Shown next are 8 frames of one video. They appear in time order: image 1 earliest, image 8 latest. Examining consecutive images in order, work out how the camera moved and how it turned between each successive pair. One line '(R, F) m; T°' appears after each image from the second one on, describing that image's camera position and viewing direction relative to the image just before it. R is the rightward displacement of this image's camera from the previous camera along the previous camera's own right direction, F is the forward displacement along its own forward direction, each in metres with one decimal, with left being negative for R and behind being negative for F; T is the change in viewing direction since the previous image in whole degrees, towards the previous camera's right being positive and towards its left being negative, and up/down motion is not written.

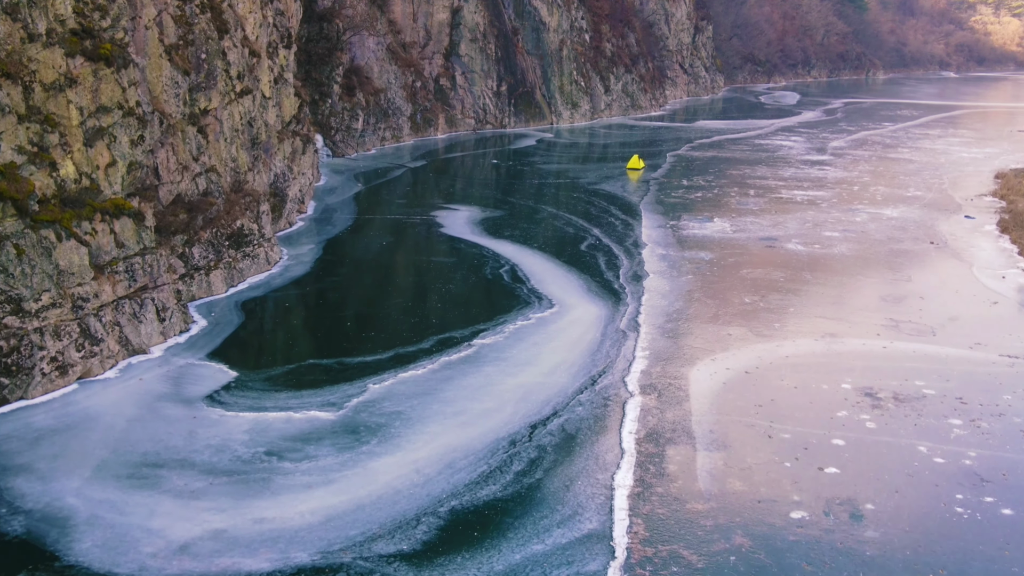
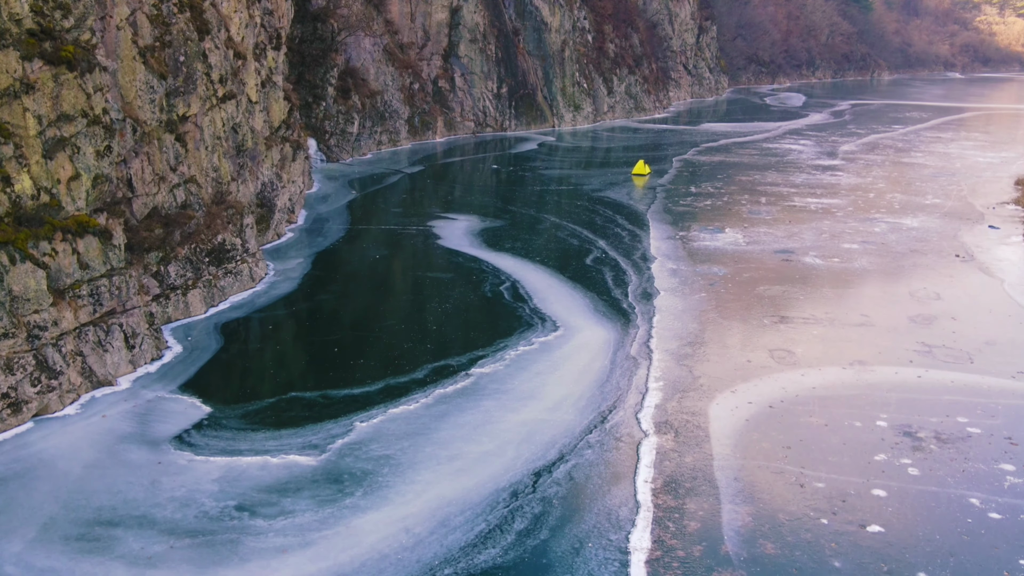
(0.0, +1.1) m; 0°
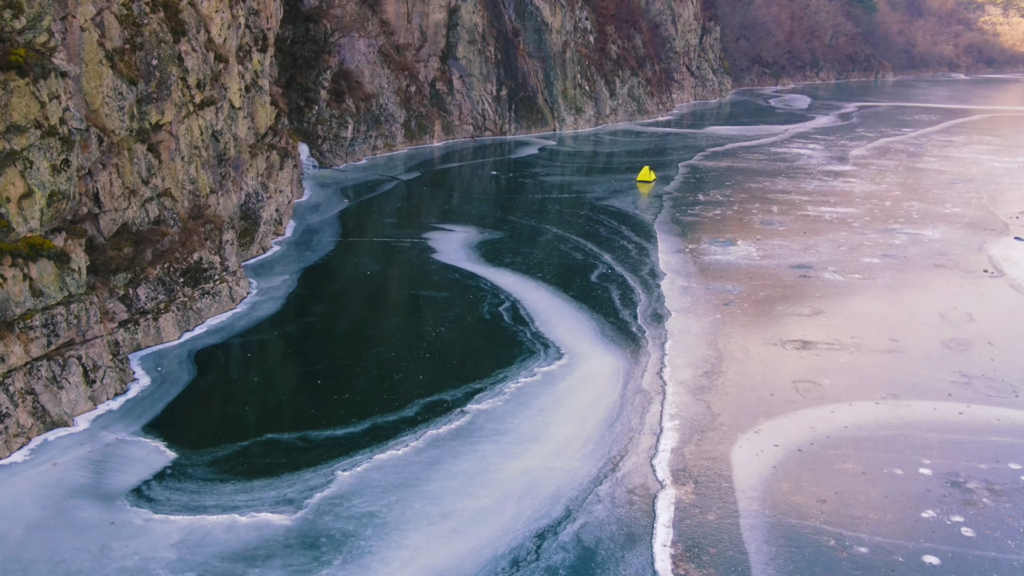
(0.0, +1.2) m; 0°
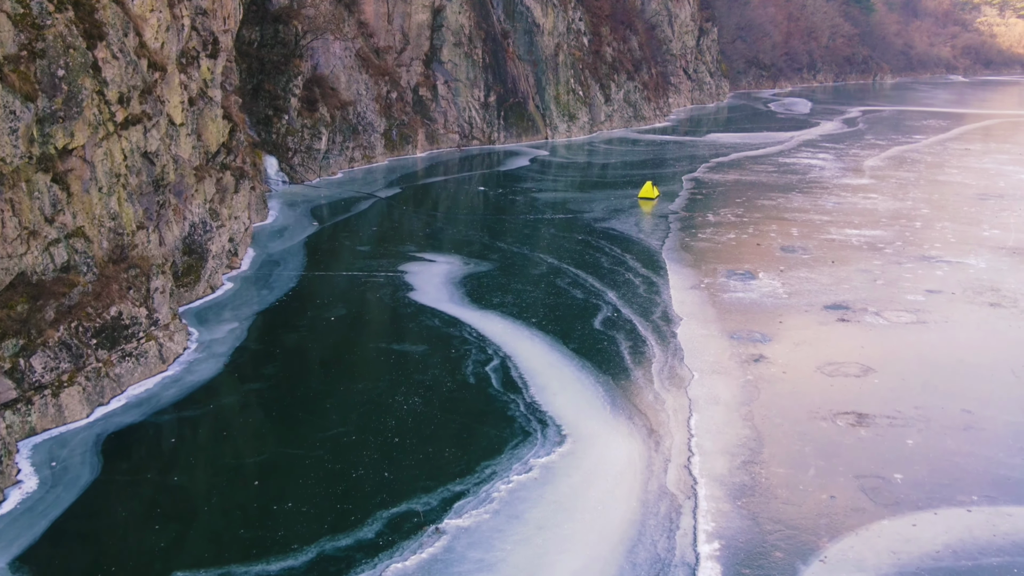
(0.0, +2.6) m; +1°
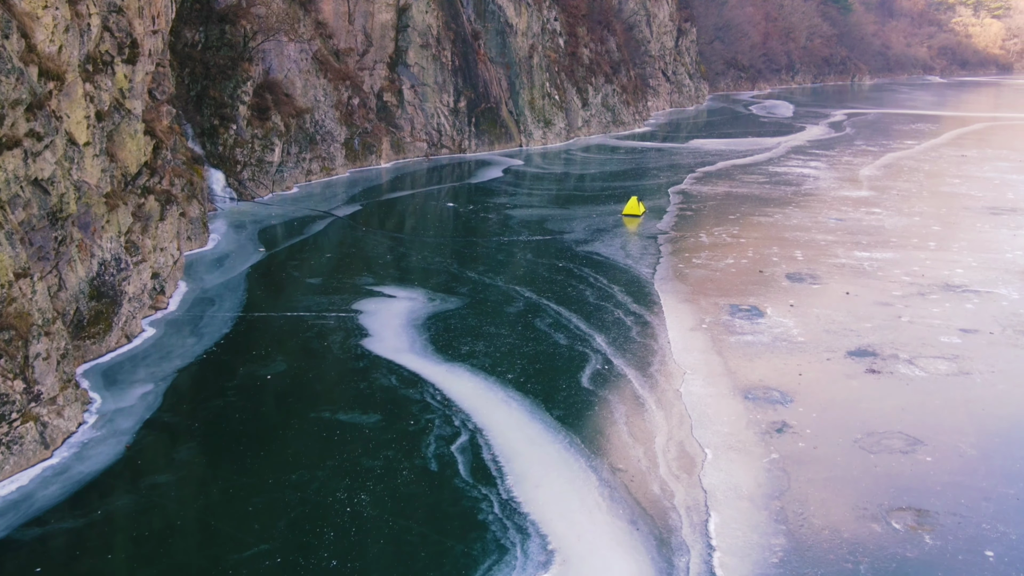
(0.0, +2.4) m; +2°
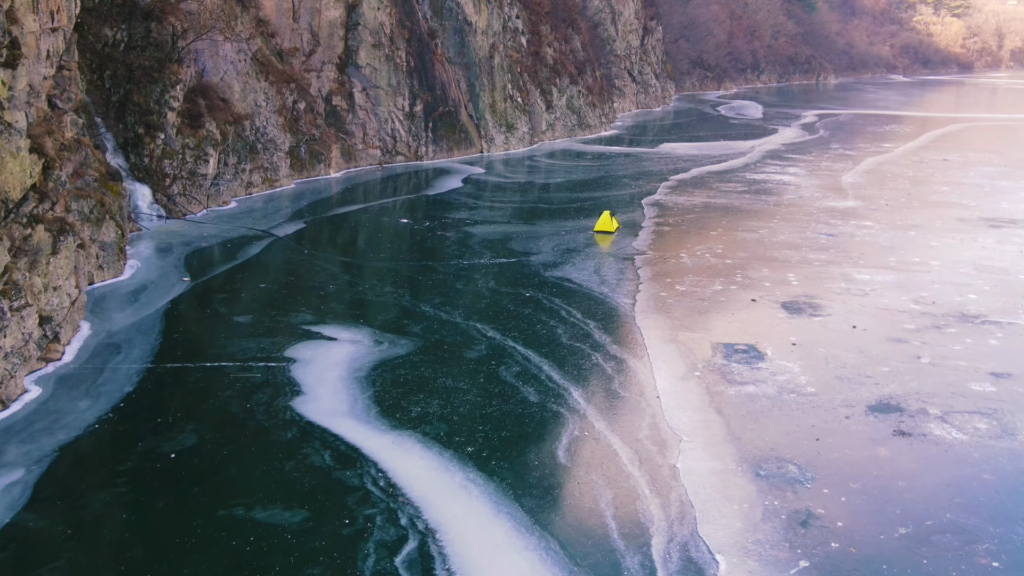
(0.0, +2.2) m; +2°
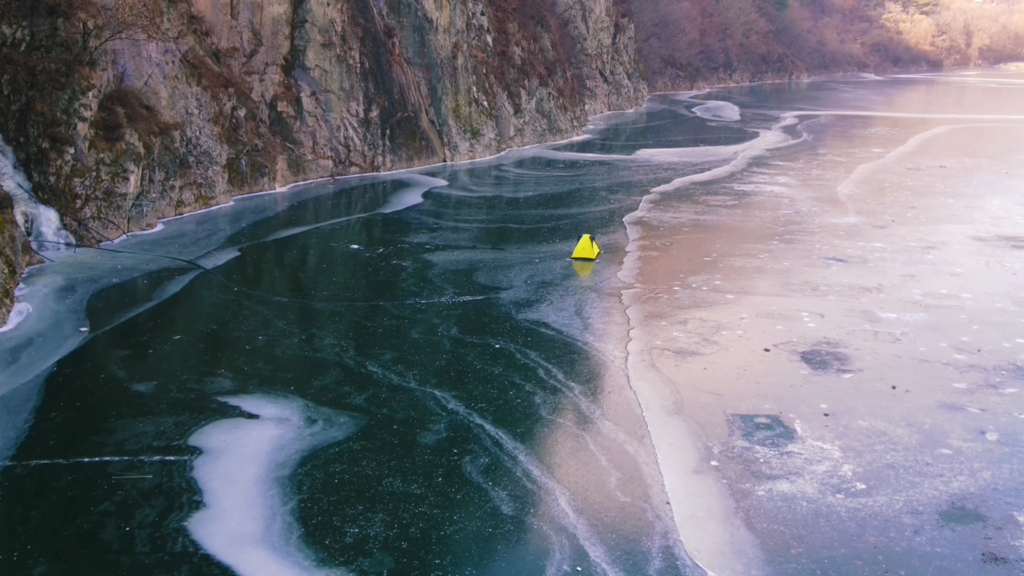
(0.0, +2.7) m; +2°
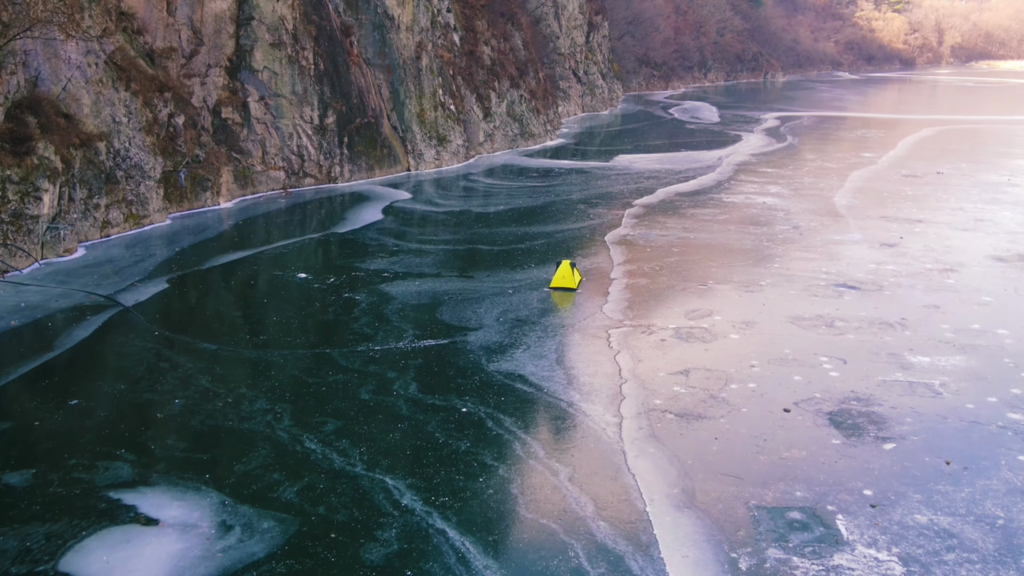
(0.0, +2.3) m; +2°
